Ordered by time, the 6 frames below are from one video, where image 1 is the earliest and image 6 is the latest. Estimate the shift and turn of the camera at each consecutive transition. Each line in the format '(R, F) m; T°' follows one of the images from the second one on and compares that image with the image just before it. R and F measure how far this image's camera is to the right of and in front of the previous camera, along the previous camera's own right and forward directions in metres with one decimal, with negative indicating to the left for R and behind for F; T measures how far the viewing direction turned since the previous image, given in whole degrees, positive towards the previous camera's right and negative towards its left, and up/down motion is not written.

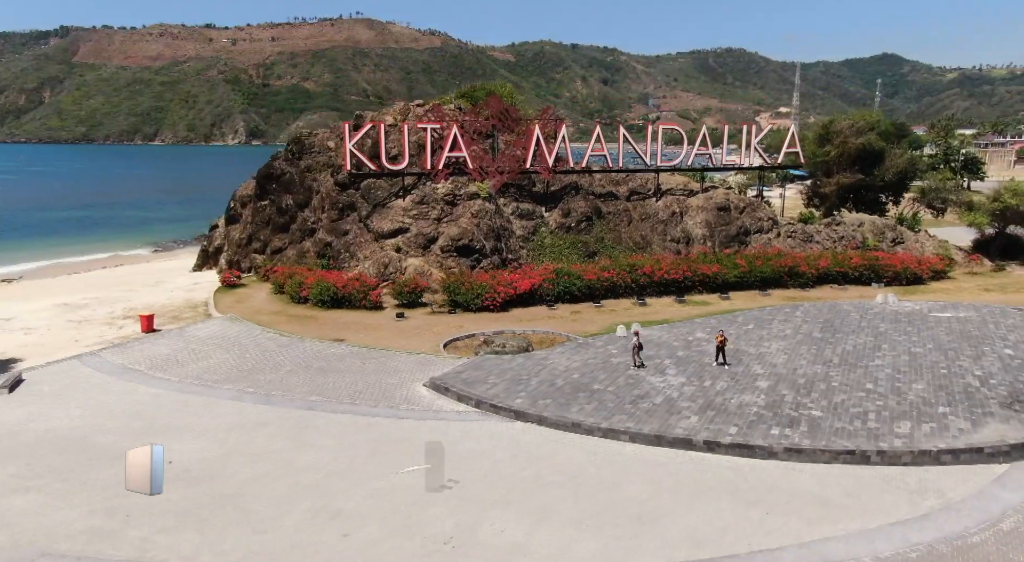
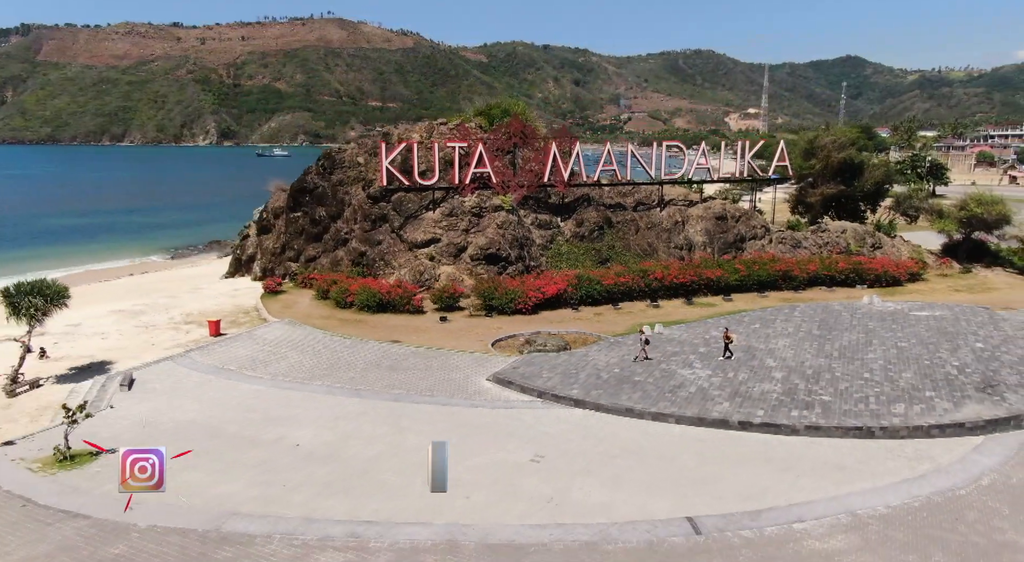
(-2.5, -2.6) m; +2°
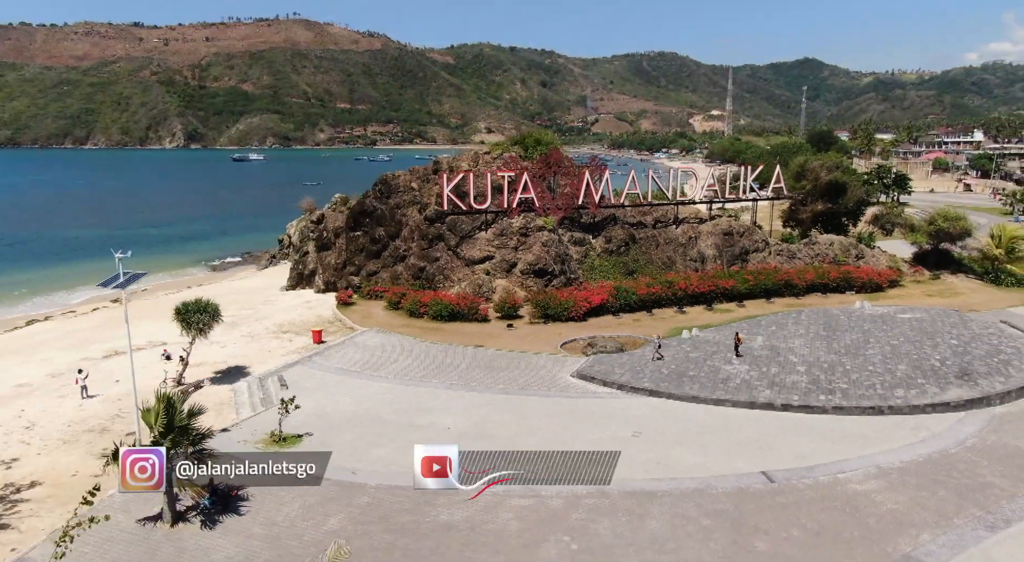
(-4.4, -4.4) m; +3°
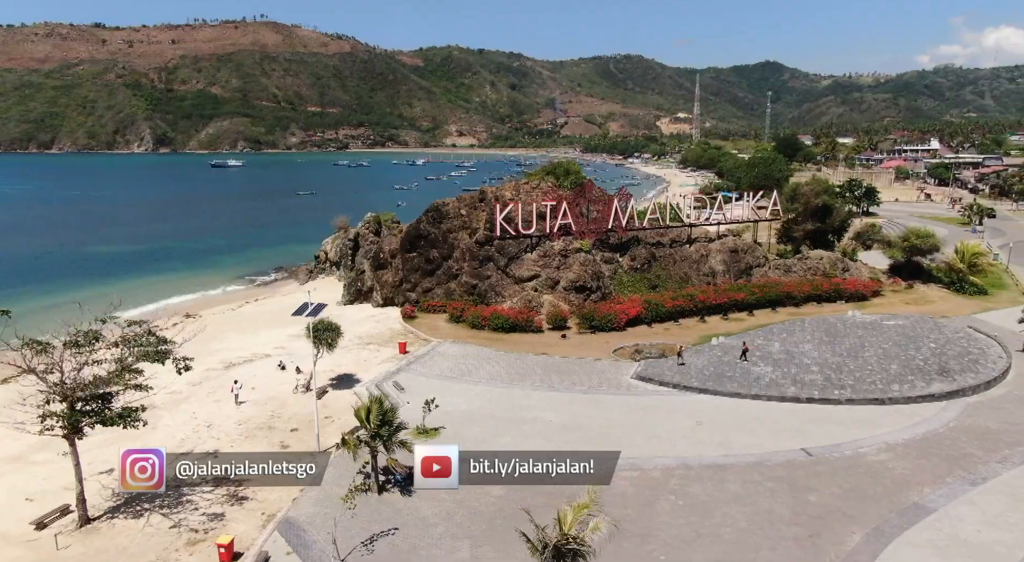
(-4.8, -5.0) m; +3°
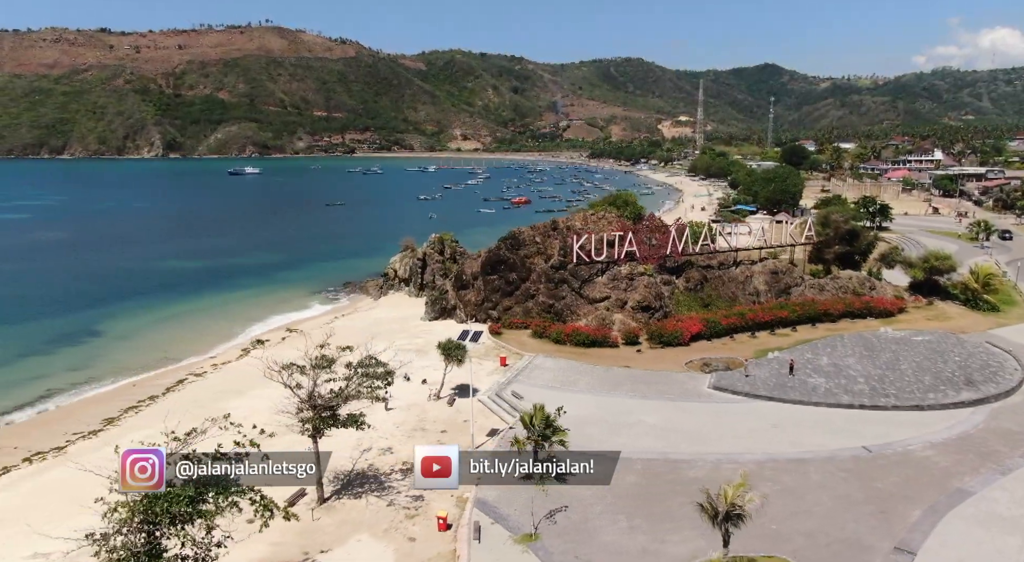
(-5.5, -5.7) m; 0°
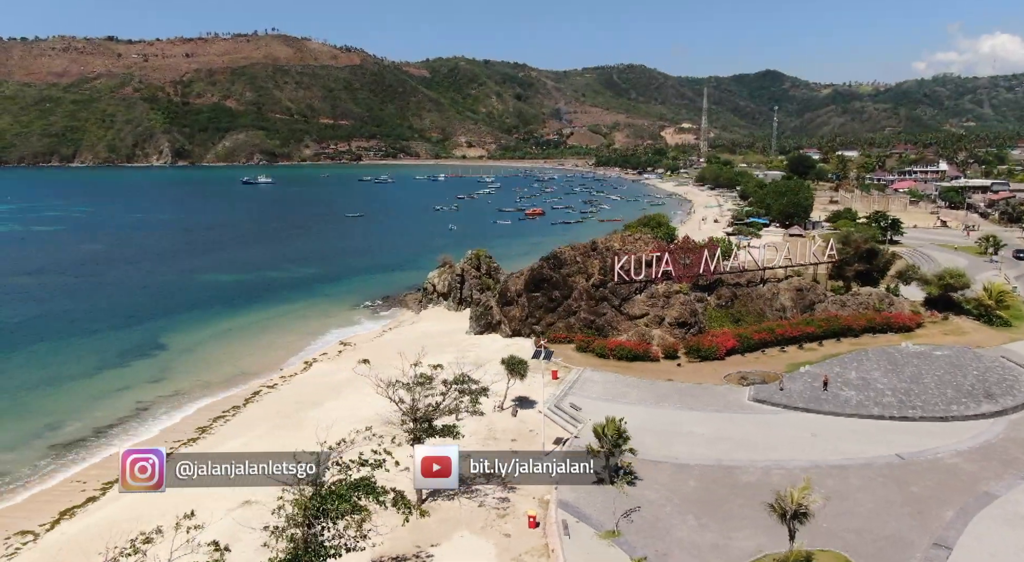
(-3.4, -3.3) m; 0°
